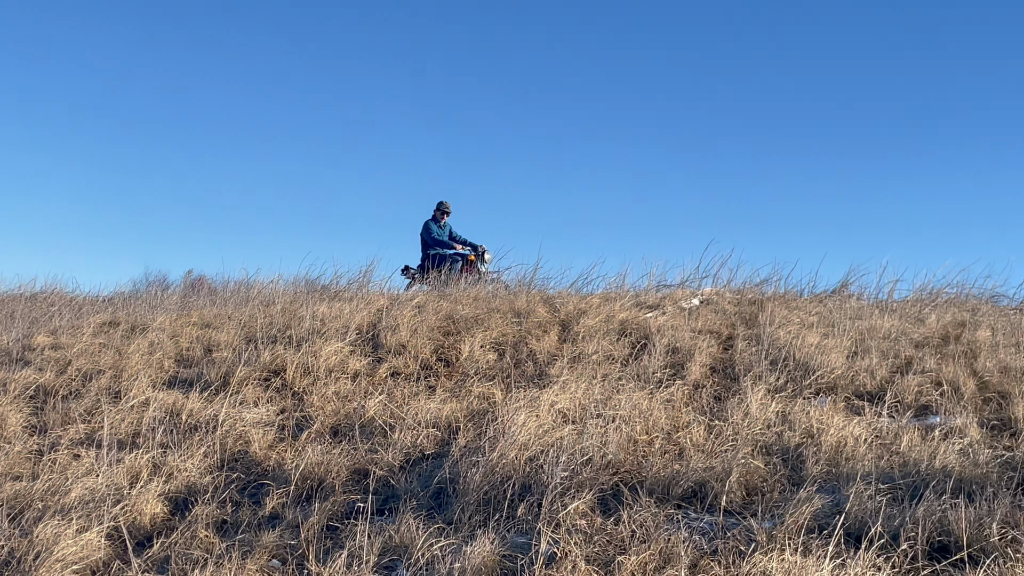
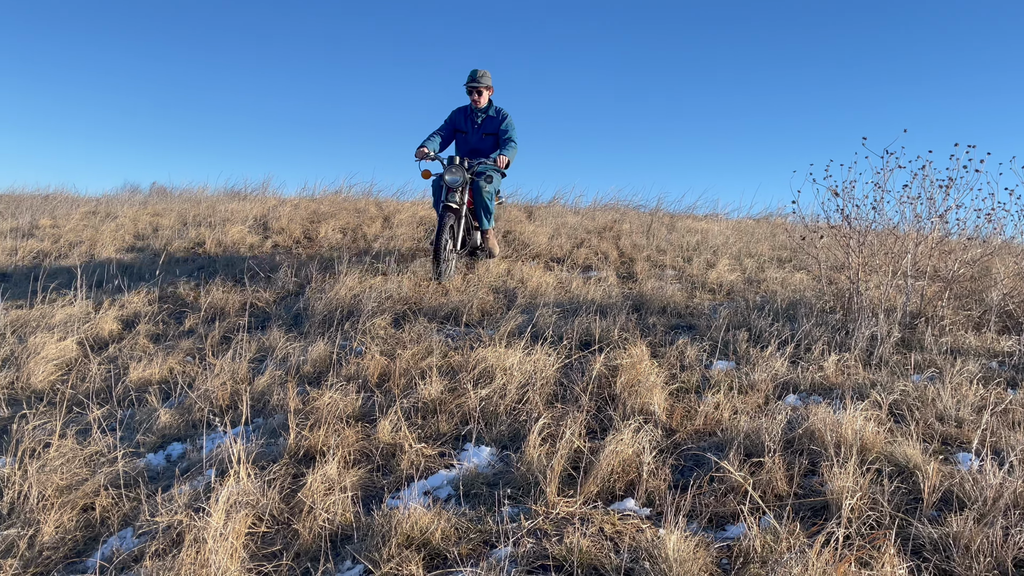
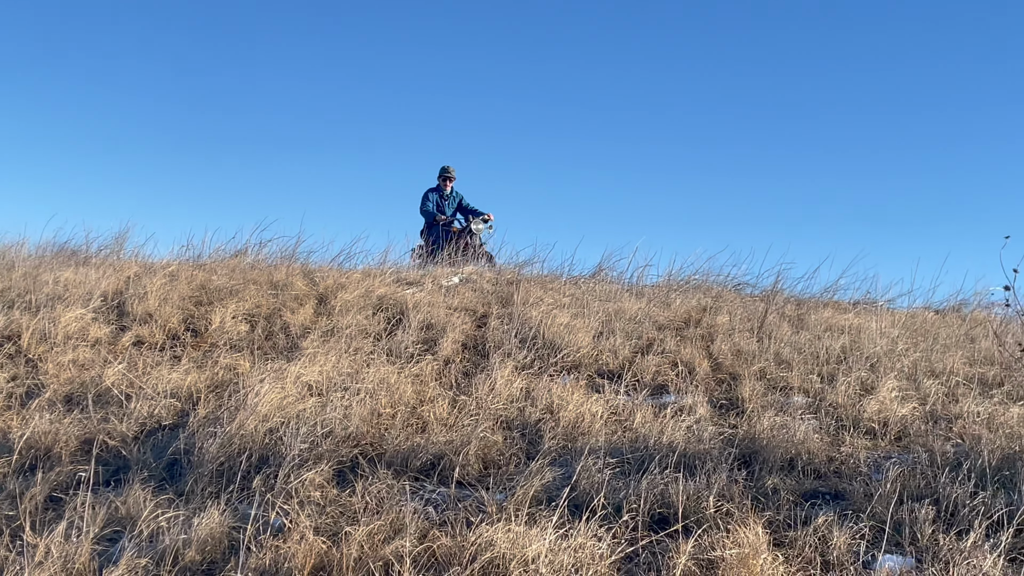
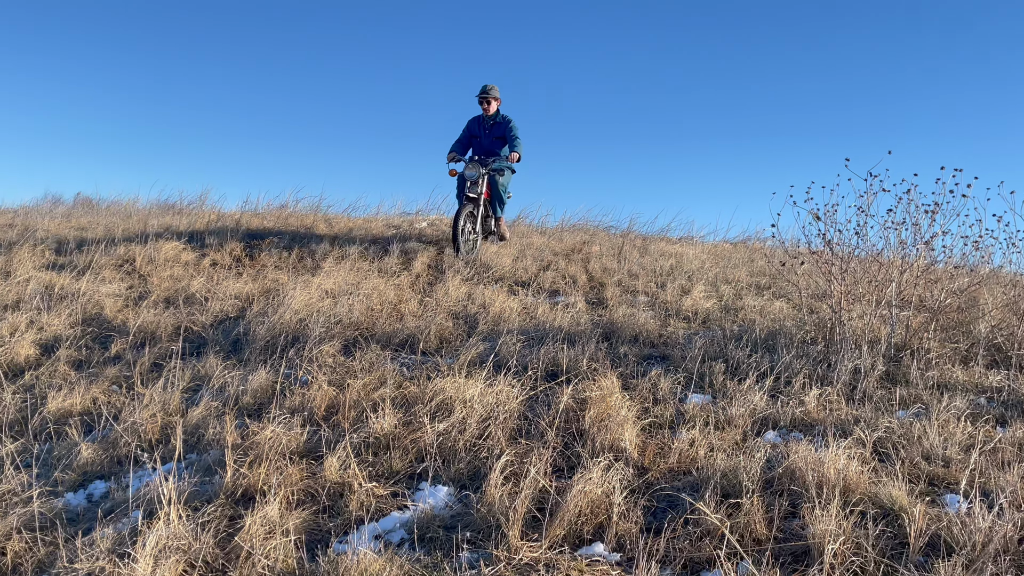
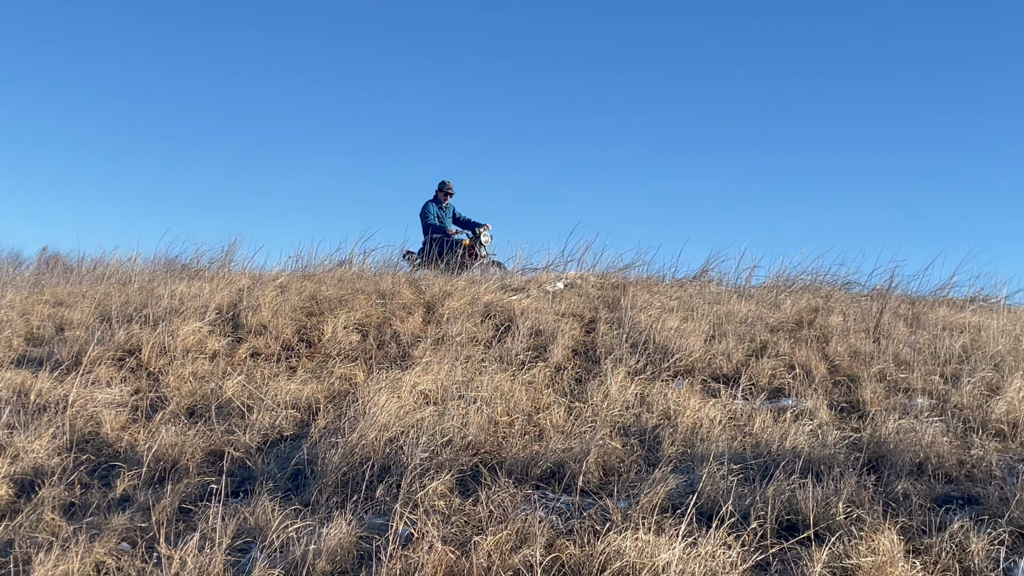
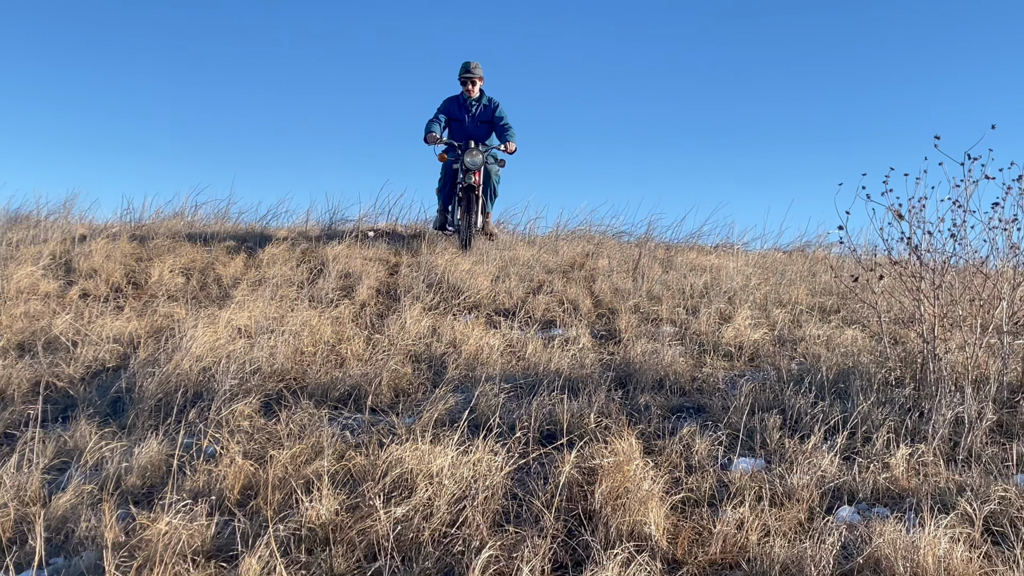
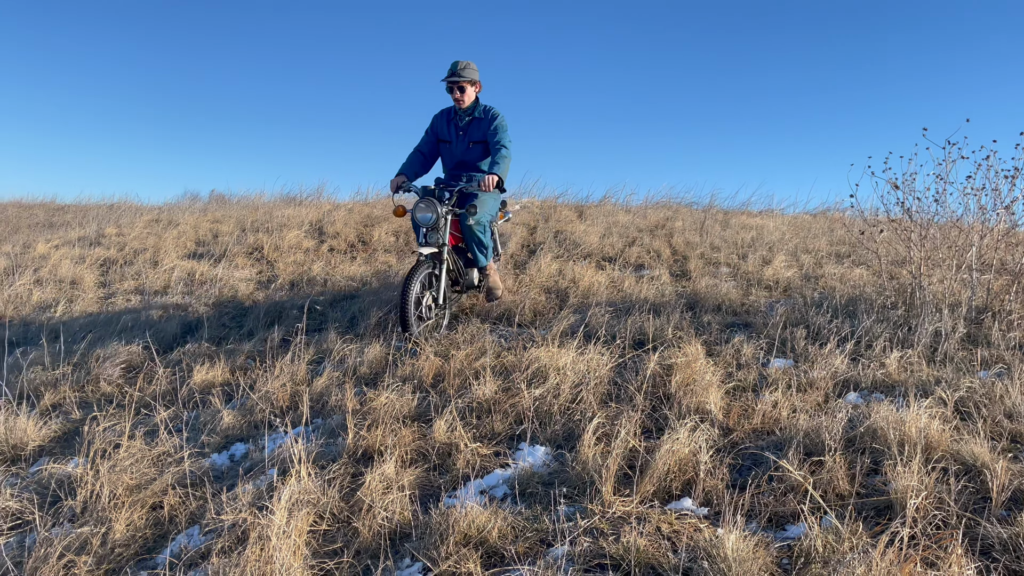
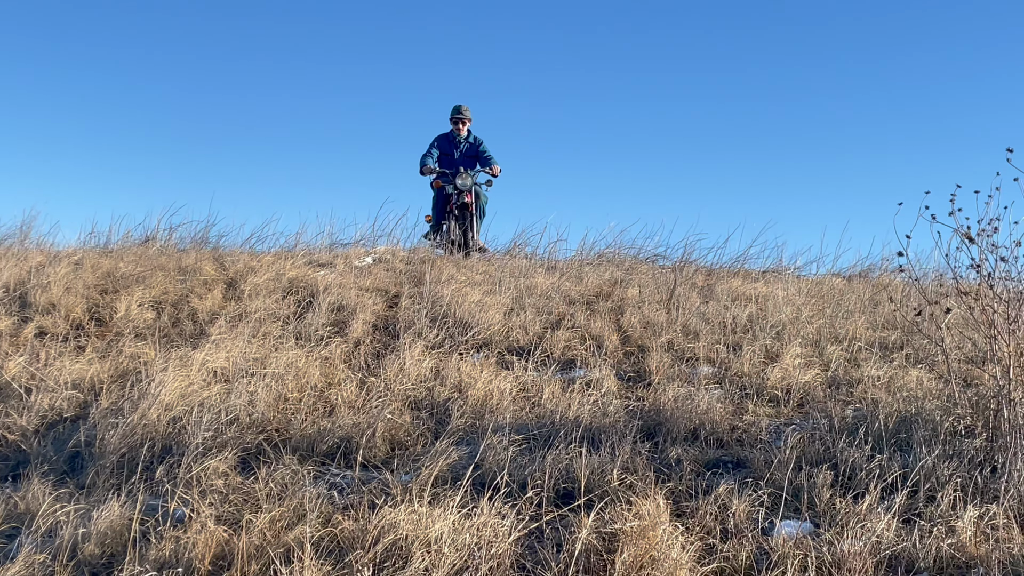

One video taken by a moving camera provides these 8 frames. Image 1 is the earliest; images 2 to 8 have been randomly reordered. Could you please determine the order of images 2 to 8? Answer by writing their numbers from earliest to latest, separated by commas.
5, 3, 8, 6, 4, 2, 7
